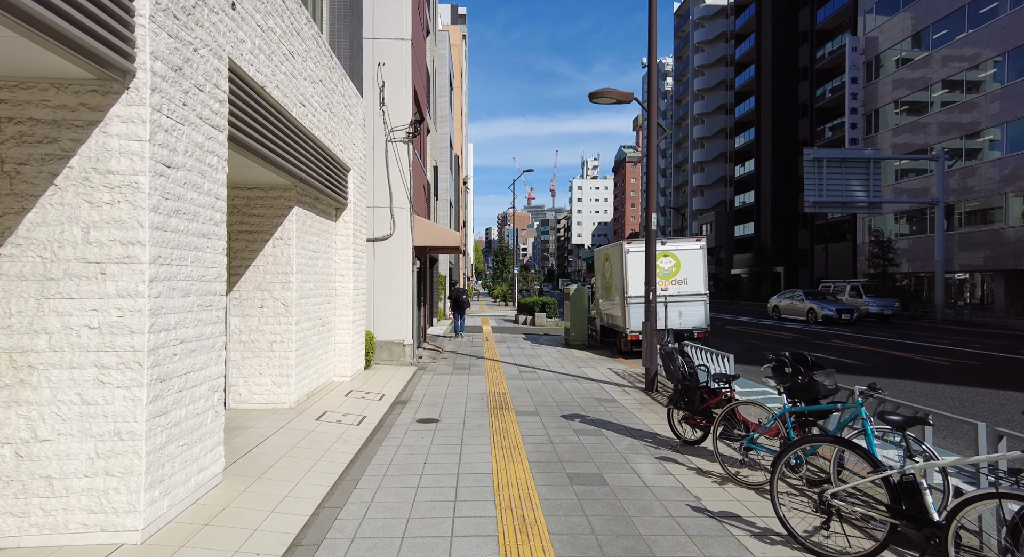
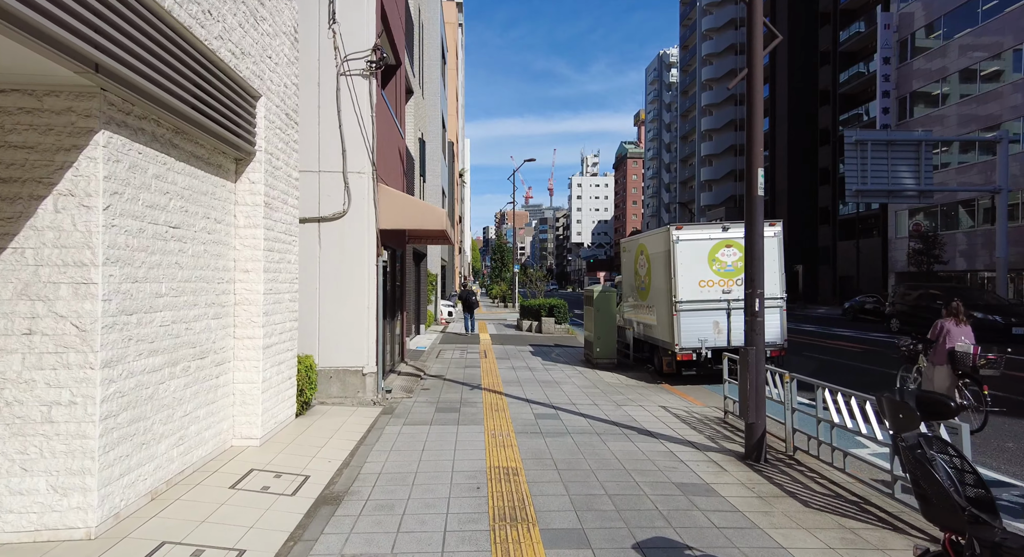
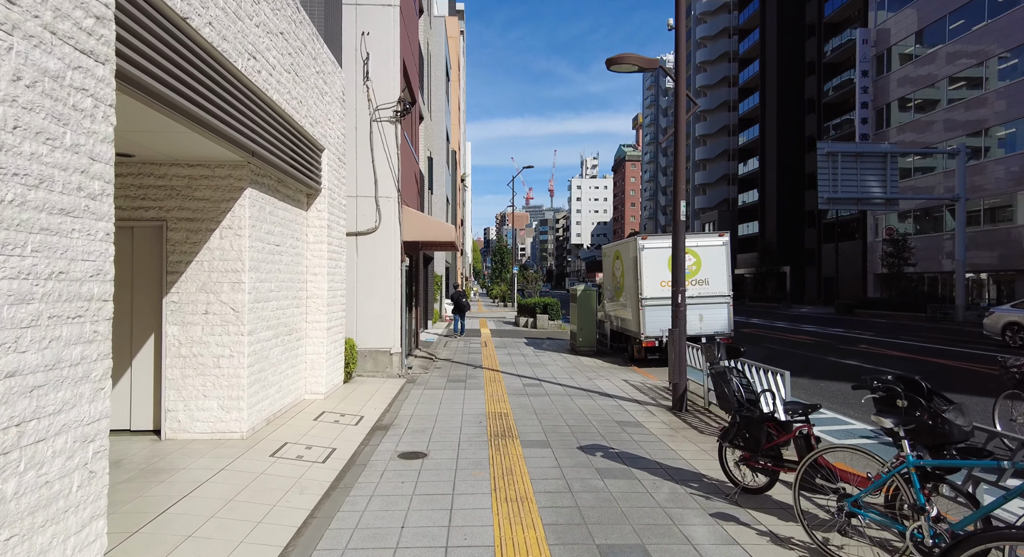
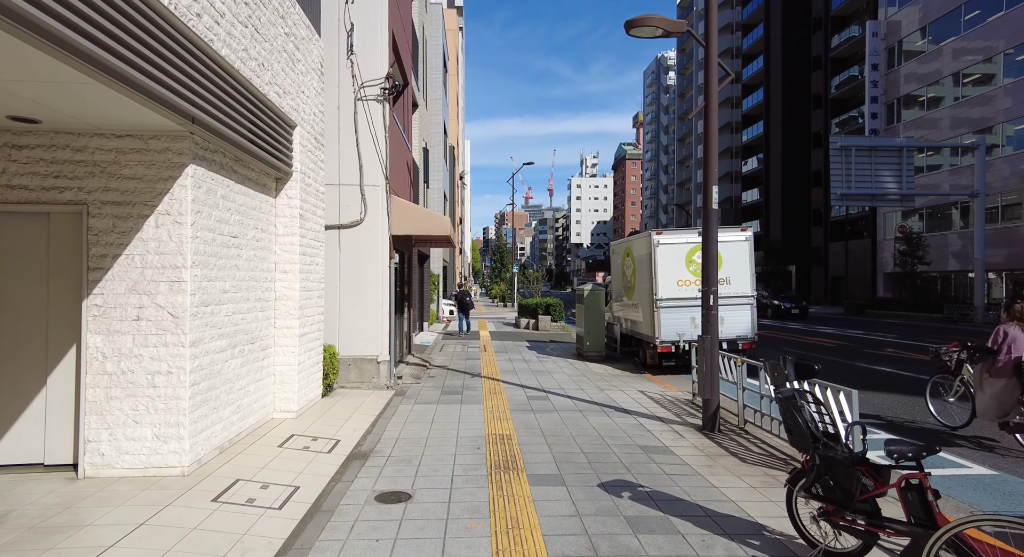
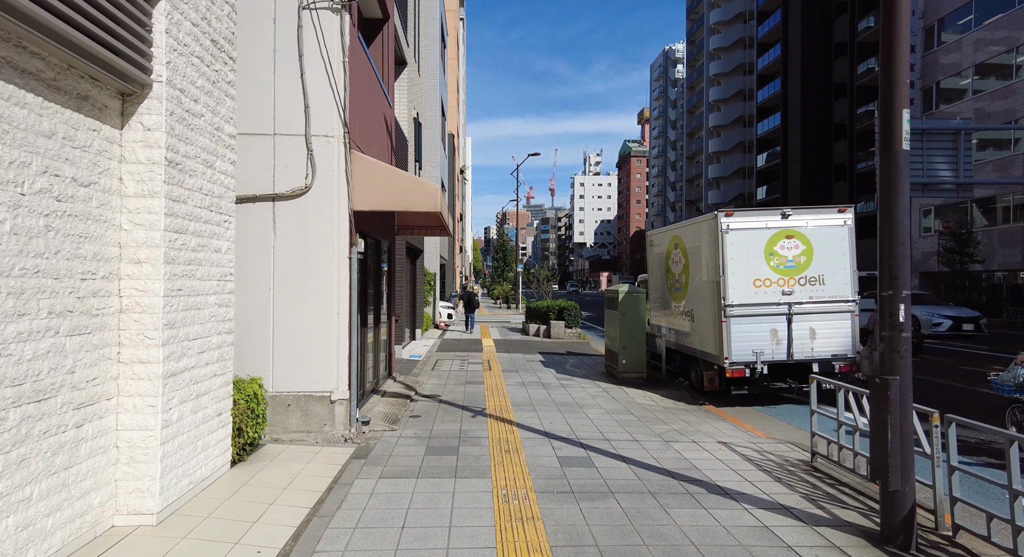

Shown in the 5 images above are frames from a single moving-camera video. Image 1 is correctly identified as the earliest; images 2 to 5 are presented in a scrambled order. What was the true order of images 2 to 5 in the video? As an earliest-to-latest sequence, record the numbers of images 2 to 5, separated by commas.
3, 4, 2, 5
